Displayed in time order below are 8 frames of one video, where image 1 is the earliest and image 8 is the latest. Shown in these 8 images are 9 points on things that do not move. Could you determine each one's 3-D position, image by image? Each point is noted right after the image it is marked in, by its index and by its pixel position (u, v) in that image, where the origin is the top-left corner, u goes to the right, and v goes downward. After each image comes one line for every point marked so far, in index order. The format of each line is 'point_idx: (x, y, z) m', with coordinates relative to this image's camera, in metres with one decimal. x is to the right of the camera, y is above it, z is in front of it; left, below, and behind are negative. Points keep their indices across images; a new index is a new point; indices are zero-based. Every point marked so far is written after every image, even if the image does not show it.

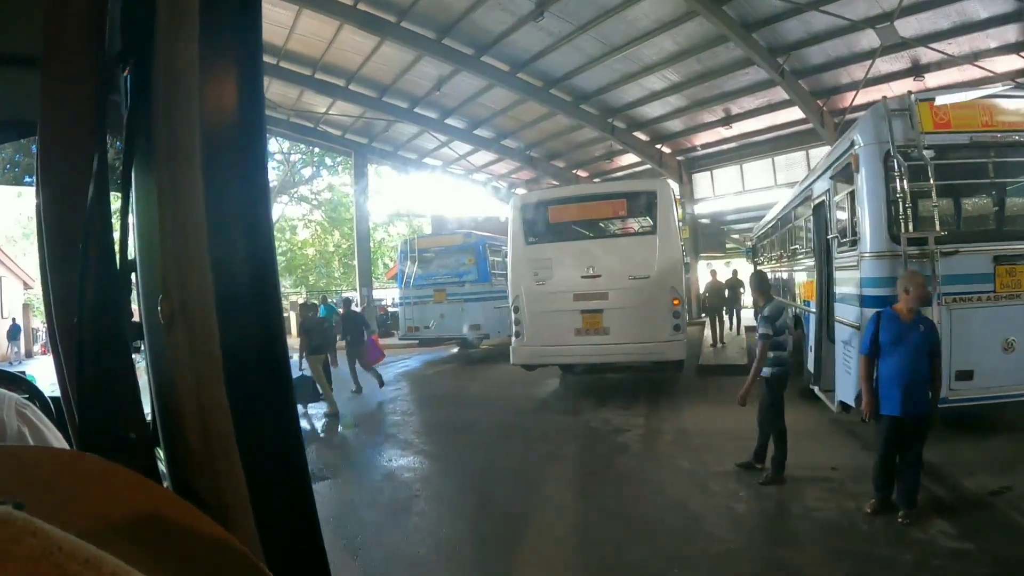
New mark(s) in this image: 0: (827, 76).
0: (+5.5, +3.7, +17.7) m
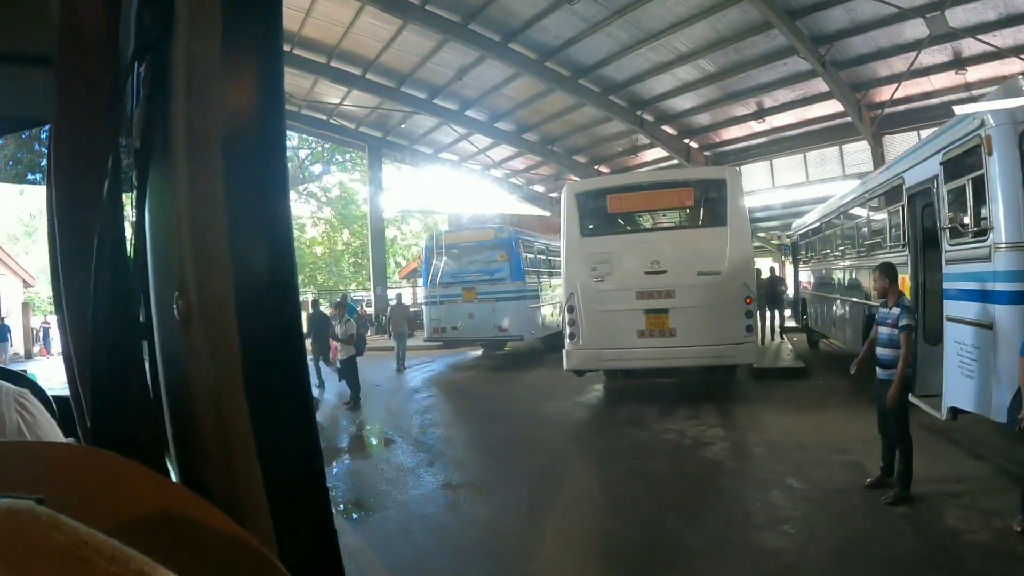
0: (+5.9, +3.7, +17.0) m
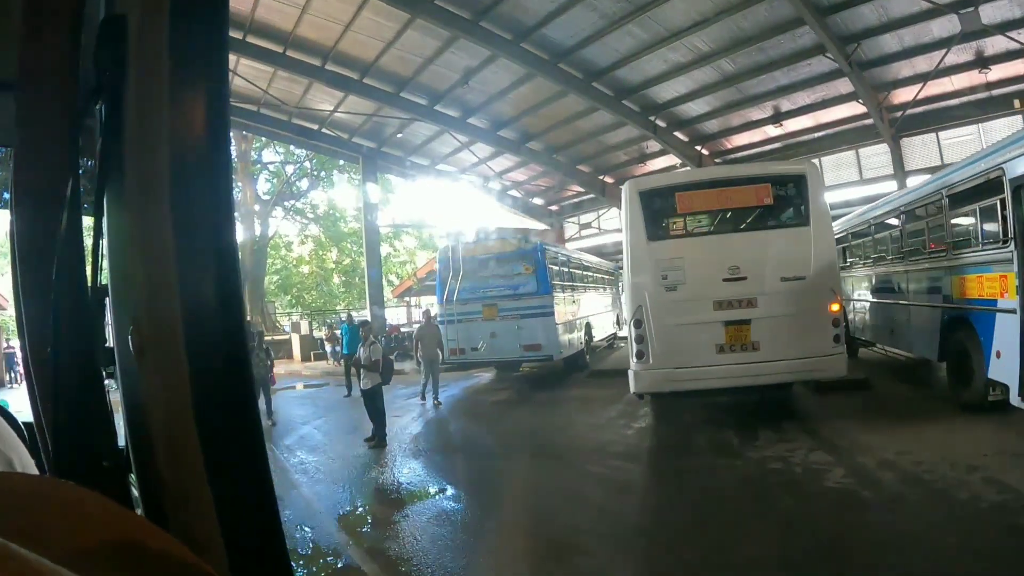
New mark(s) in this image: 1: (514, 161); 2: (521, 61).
0: (+6.0, +3.5, +16.2) m
1: (+0.1, +2.3, +18.3) m
2: (+0.1, +3.0, +13.7) m
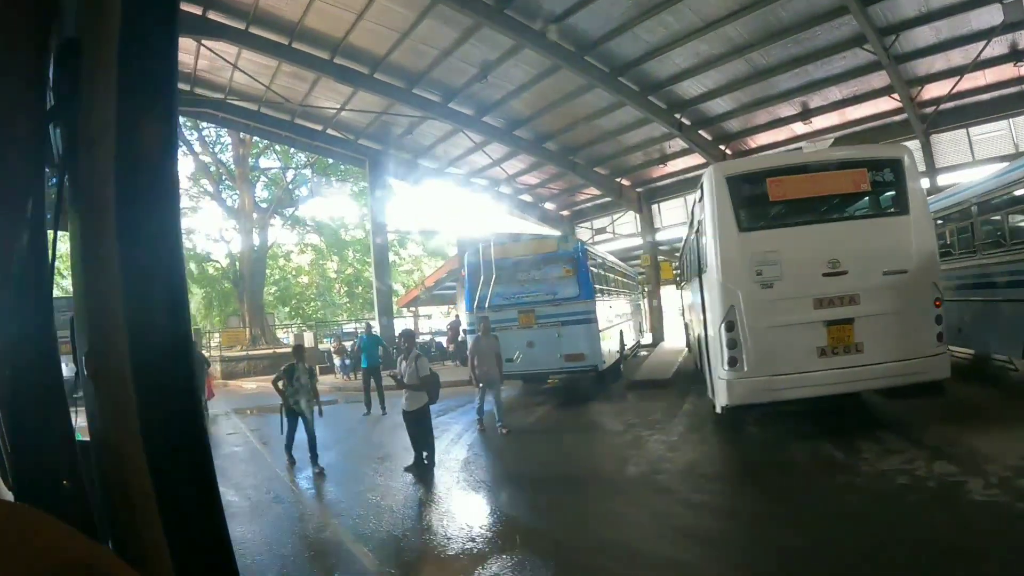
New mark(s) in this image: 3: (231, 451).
0: (+6.2, +3.5, +15.4) m
1: (+0.3, +2.2, +17.5) m
2: (+0.4, +3.0, +12.8) m
3: (-2.6, -1.5, +9.2) m
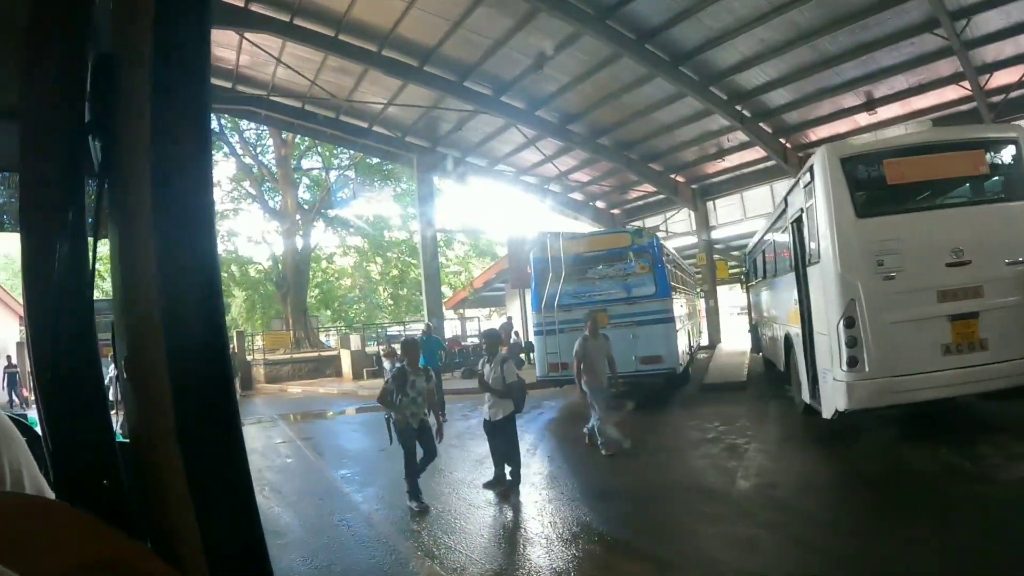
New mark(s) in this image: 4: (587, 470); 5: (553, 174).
0: (+7.0, +3.5, +14.7) m
1: (+1.1, +2.1, +16.9) m
2: (+1.1, +3.0, +12.2) m
3: (-2.0, -1.5, +8.7) m
4: (+0.5, -1.3, +6.9) m
5: (+0.7, +2.0, +17.9) m
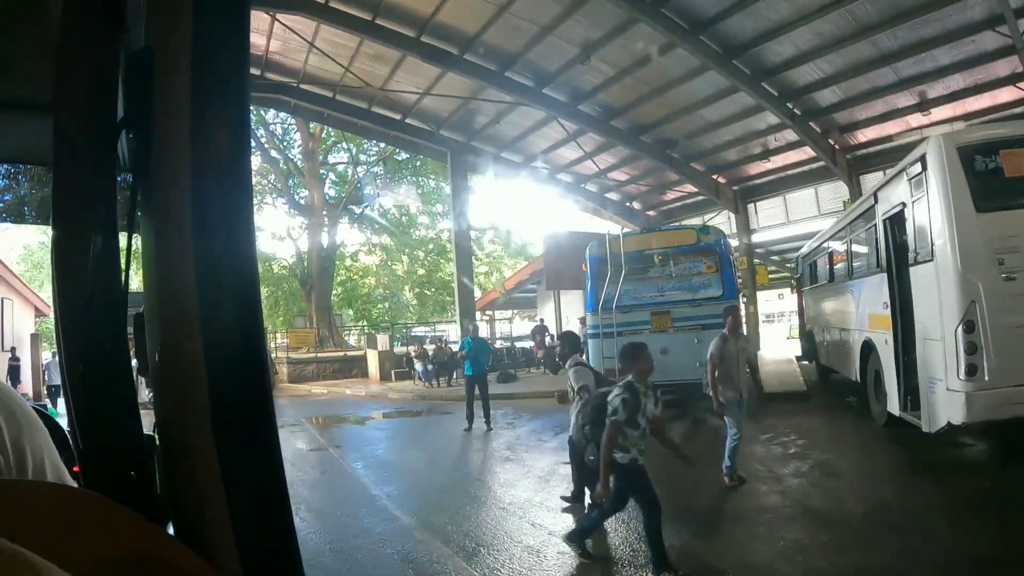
0: (+7.6, +3.4, +14.0) m
1: (+1.7, +2.1, +16.2) m
2: (+1.7, +3.0, +11.5) m
3: (-1.6, -1.5, +8.1) m
4: (+0.9, -1.3, +6.2) m
5: (+1.3, +2.0, +17.3) m
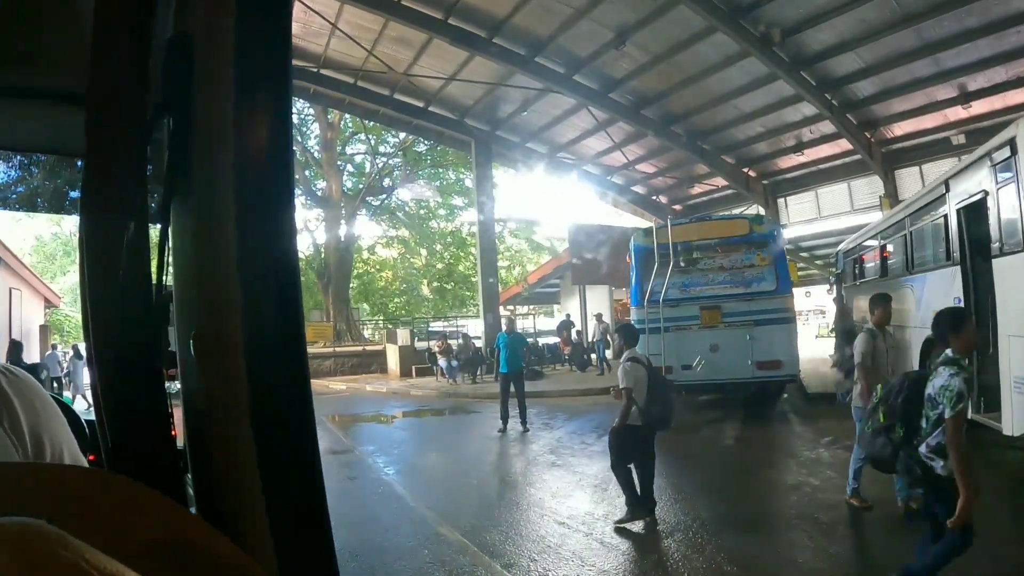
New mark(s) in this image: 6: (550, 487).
0: (+8.0, +3.4, +13.5) m
1: (+2.1, +2.2, +15.7) m
2: (+2.0, +3.0, +11.1) m
3: (-1.3, -1.4, +7.7) m
4: (+1.2, -1.2, +5.8) m
5: (+1.7, +2.1, +16.8) m
6: (+0.2, -1.3, +6.4) m
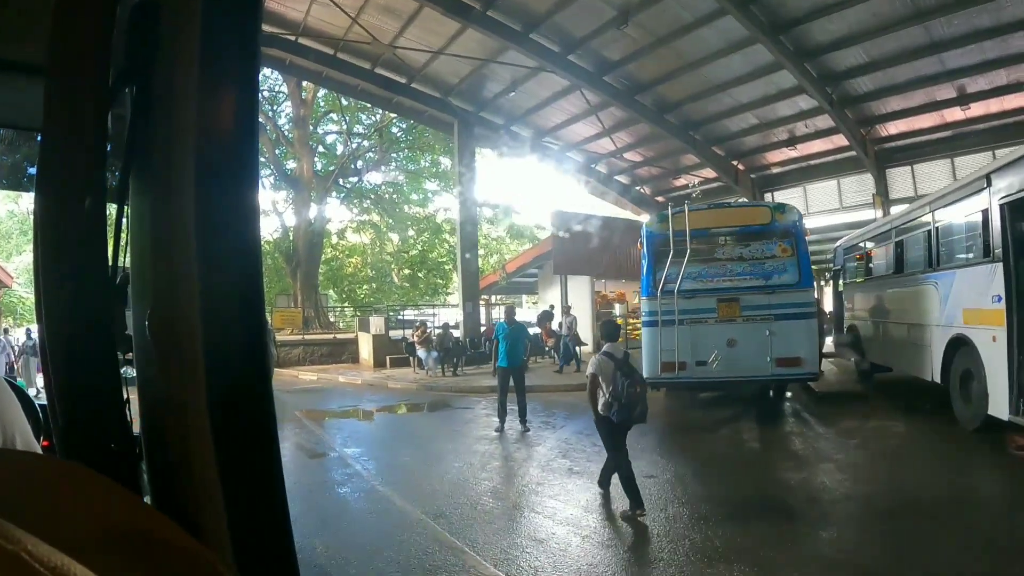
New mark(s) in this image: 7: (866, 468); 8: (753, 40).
0: (+7.9, +3.3, +13.2) m
1: (+1.9, +2.3, +15.2) m
2: (+2.0, +3.1, +10.5) m
3: (-1.2, -1.3, +7.0) m
4: (+1.3, -1.1, +5.2) m
5: (+1.4, +2.2, +16.2) m
6: (+0.3, -1.2, +5.8) m
7: (+2.3, -1.1, +6.5) m
8: (+2.7, +2.9, +11.6) m
